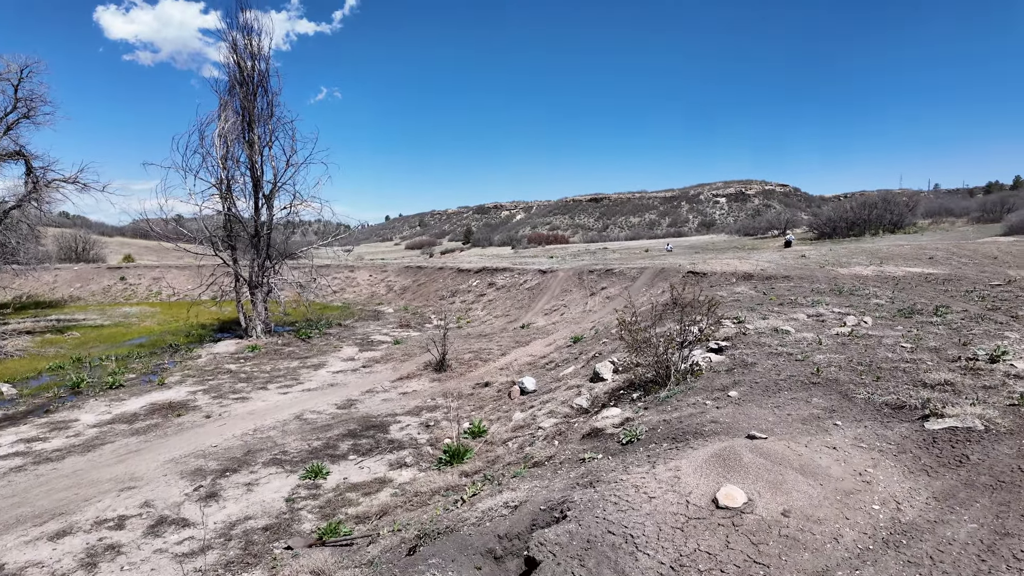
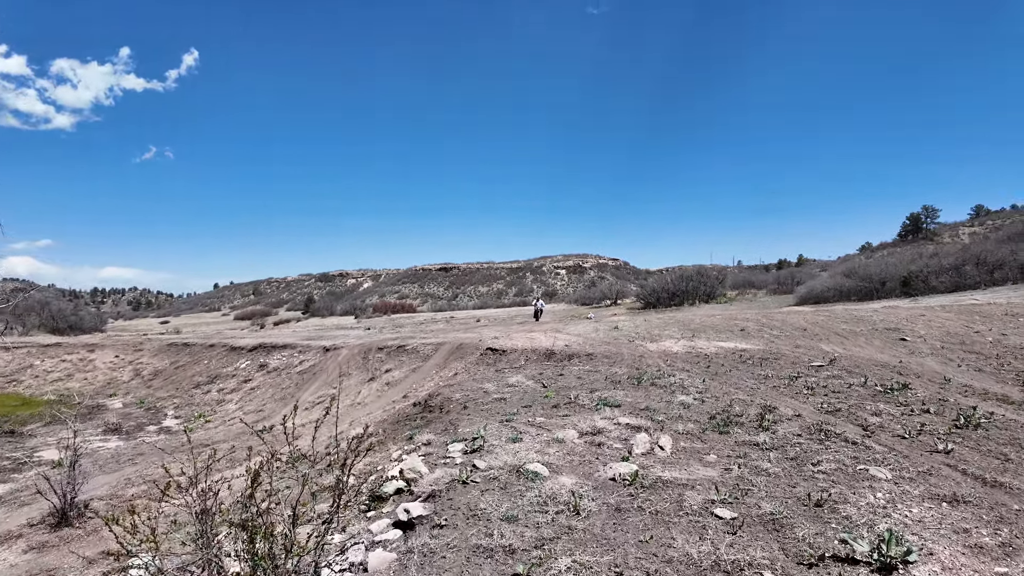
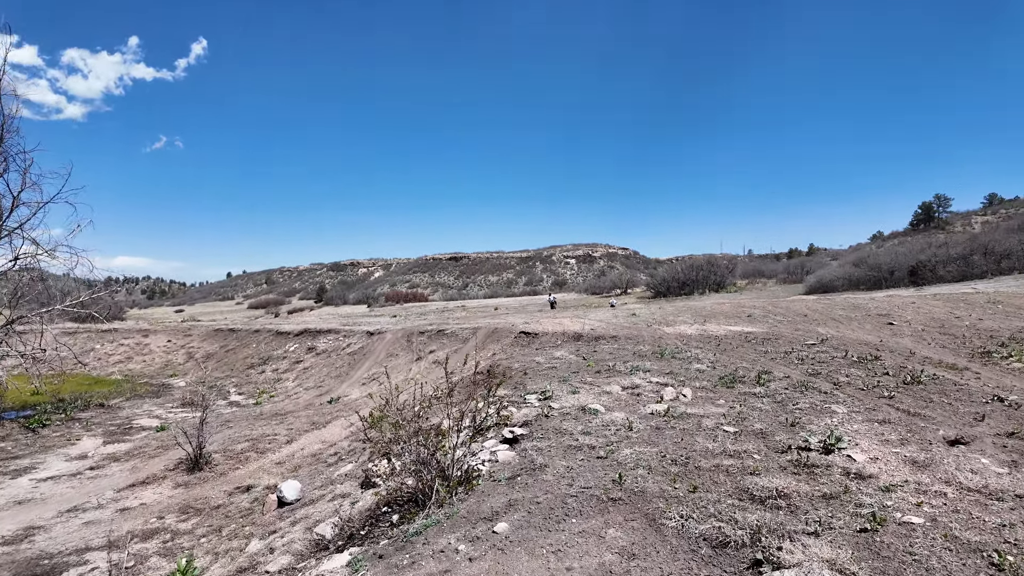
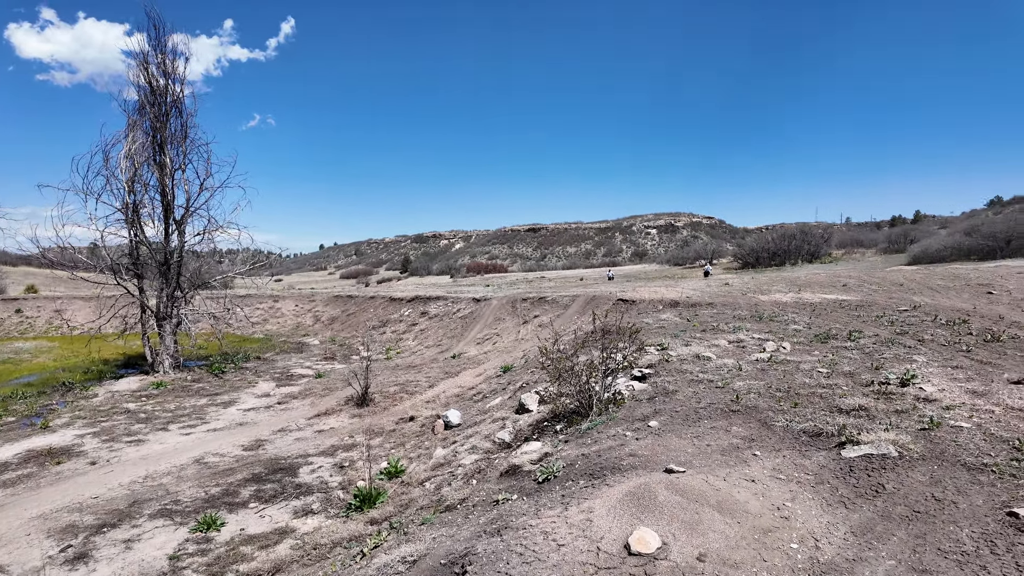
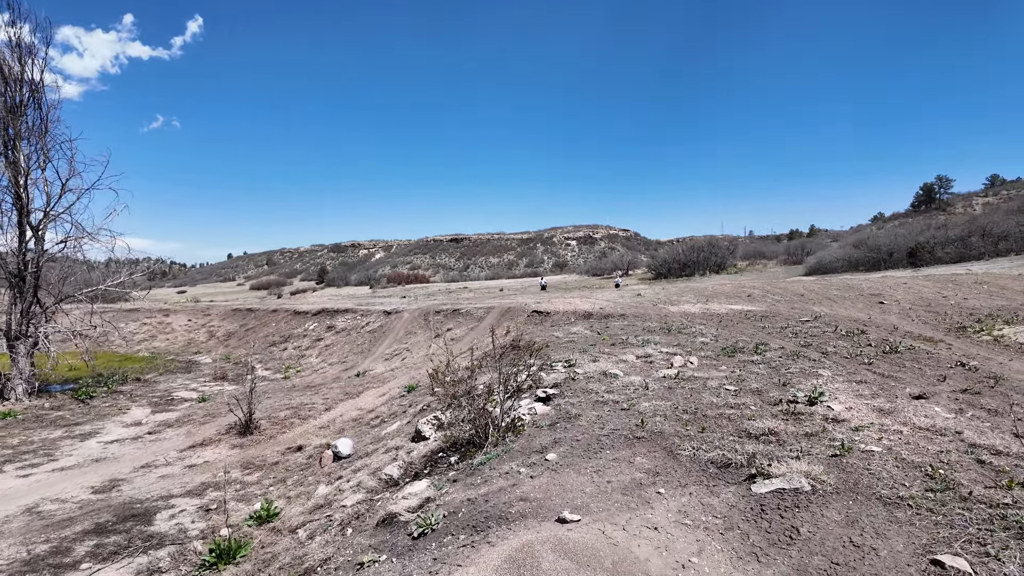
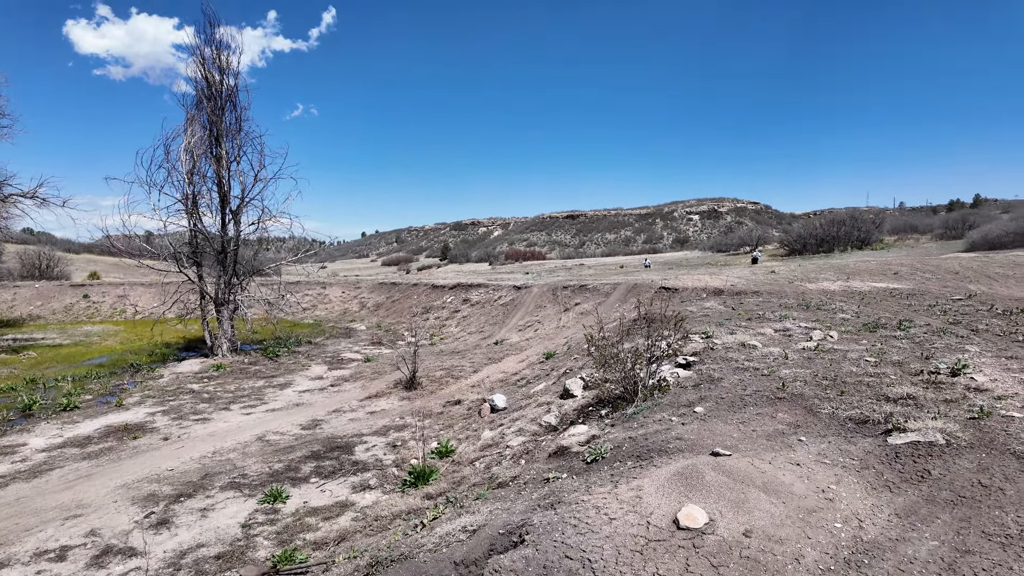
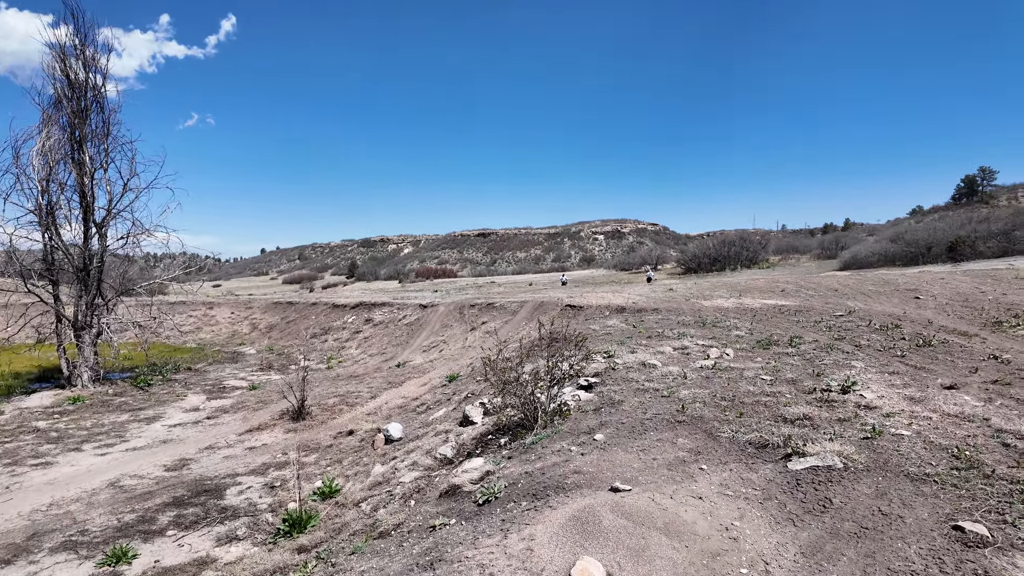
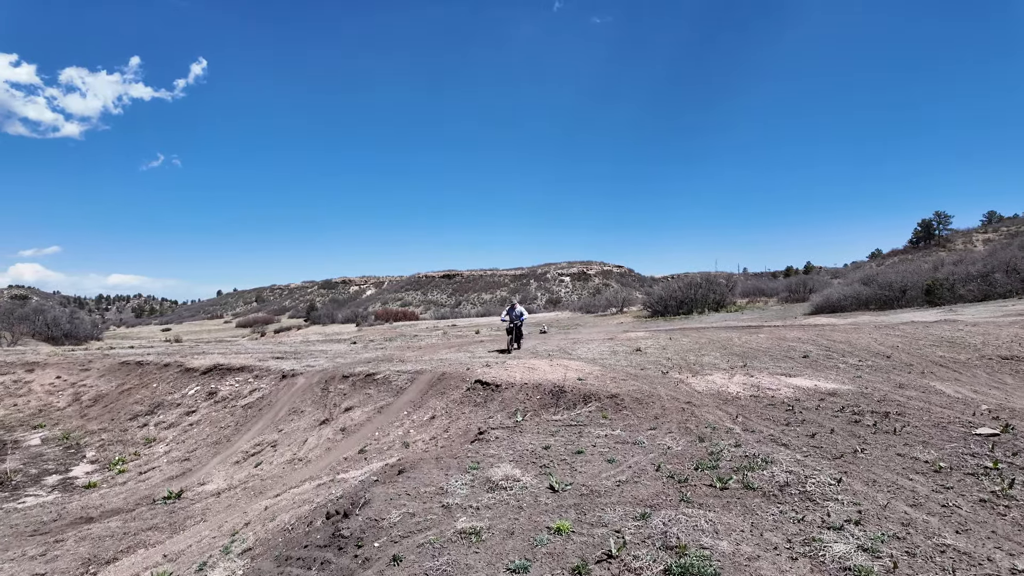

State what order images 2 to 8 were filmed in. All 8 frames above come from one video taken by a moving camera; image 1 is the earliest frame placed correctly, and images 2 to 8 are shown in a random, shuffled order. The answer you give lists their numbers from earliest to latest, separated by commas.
6, 4, 7, 5, 3, 2, 8
